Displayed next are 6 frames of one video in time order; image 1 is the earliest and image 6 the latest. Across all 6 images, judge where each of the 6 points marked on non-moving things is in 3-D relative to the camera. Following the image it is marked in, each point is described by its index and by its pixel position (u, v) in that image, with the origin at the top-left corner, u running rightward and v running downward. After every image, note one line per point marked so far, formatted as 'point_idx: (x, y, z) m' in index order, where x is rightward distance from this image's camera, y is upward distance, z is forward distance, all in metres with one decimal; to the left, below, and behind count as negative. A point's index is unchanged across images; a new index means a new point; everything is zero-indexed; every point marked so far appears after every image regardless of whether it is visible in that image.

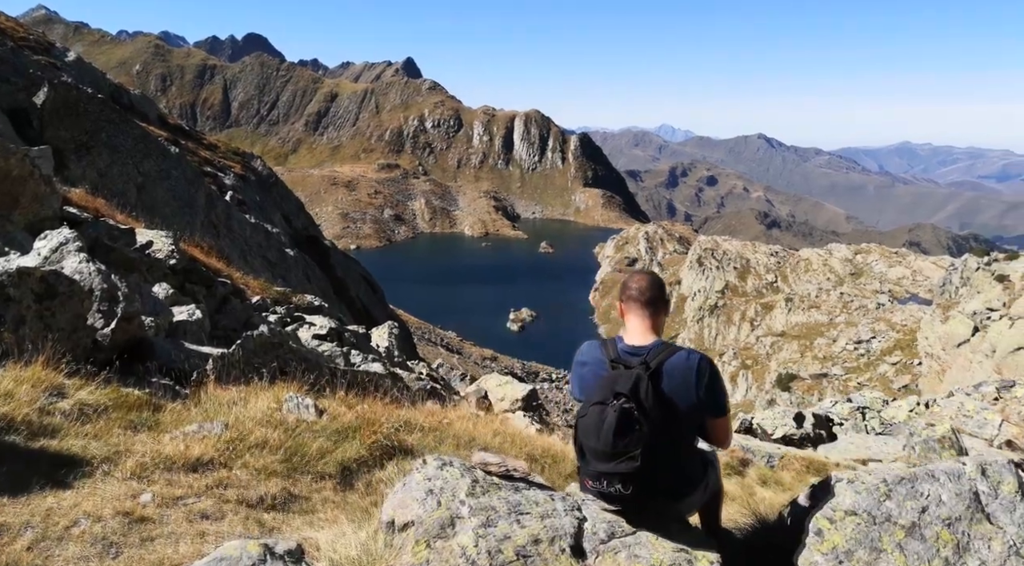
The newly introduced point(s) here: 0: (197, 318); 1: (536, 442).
0: (-7.1, -0.8, +16.2) m
1: (+0.5, -2.8, +12.5) m
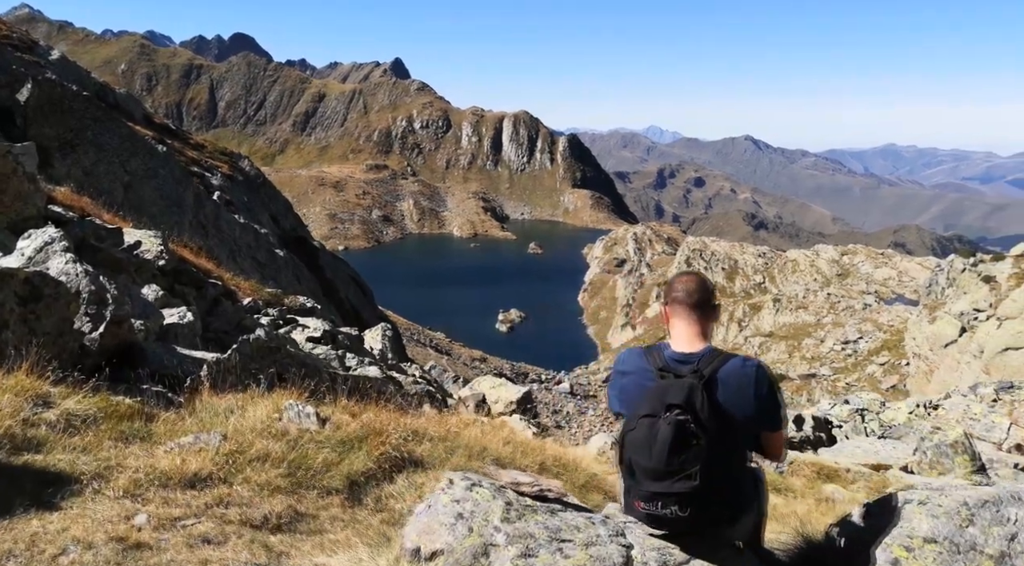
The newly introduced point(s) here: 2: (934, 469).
0: (-7.0, -0.8, +15.6) m
1: (+0.6, -2.8, +12.0) m
2: (+9.1, -4.0, +15.6) m
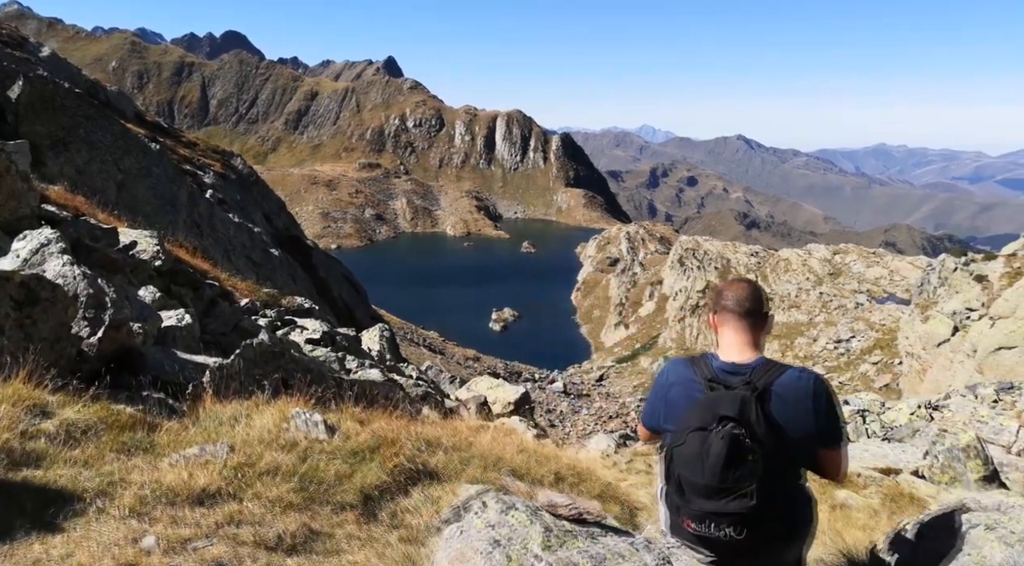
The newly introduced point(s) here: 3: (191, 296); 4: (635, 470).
0: (-6.9, -0.9, +15.3) m
1: (+0.8, -2.9, +11.7) m
2: (+9.2, -4.1, +15.4) m
3: (-8.8, -0.4, +19.7) m
4: (+2.6, -4.0, +15.4) m
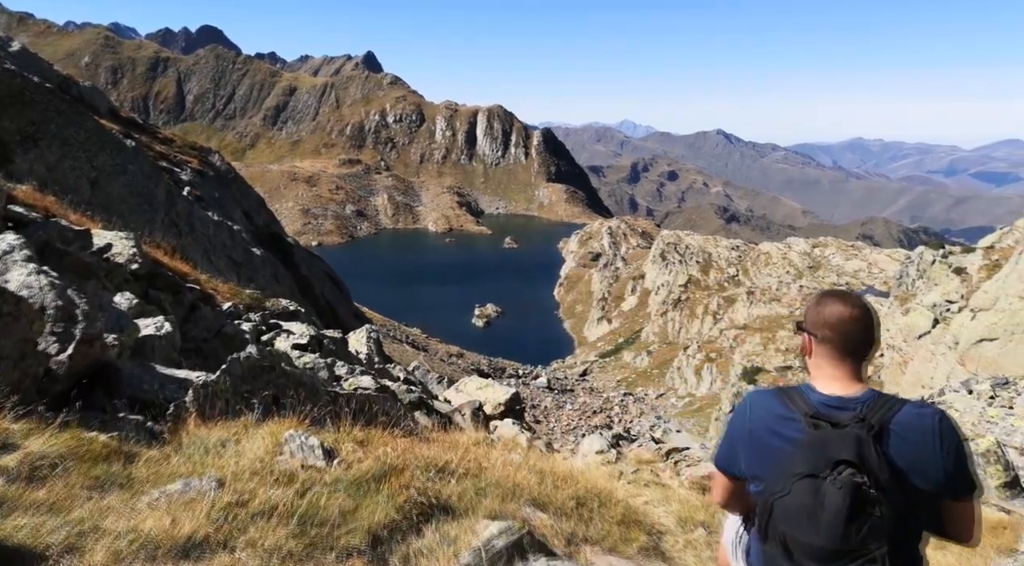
0: (-6.8, -1.0, +14.3) m
1: (+0.9, -2.9, +11.0) m
2: (+9.3, -4.0, +14.8) m
3: (-8.8, -0.5, +18.7) m
4: (+2.7, -4.0, +14.6) m
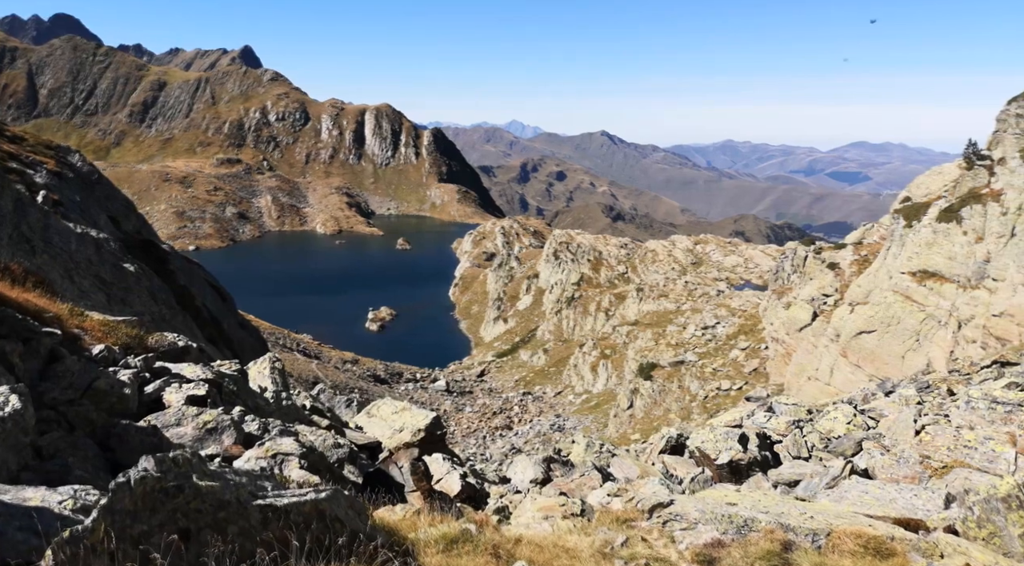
0: (-7.2, -1.8, +10.4) m
1: (+1.0, -3.6, +8.3) m
2: (+8.7, -4.5, +13.4) m
3: (-9.8, -1.4, +14.5) m
4: (+2.2, -4.7, +12.2) m
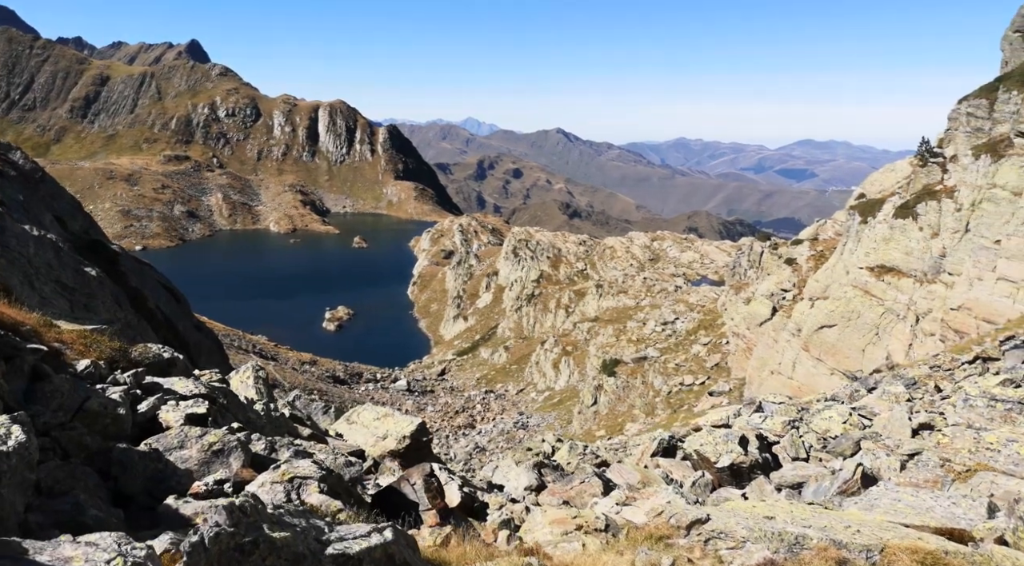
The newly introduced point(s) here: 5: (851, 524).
0: (-6.3, -2.1, +9.2) m
1: (+2.0, -3.8, +7.5) m
2: (+9.4, -4.6, +13.1) m
3: (-9.2, -1.6, +13.1) m
4: (+3.0, -4.8, +11.5) m
5: (+6.8, -4.8, +14.4) m
